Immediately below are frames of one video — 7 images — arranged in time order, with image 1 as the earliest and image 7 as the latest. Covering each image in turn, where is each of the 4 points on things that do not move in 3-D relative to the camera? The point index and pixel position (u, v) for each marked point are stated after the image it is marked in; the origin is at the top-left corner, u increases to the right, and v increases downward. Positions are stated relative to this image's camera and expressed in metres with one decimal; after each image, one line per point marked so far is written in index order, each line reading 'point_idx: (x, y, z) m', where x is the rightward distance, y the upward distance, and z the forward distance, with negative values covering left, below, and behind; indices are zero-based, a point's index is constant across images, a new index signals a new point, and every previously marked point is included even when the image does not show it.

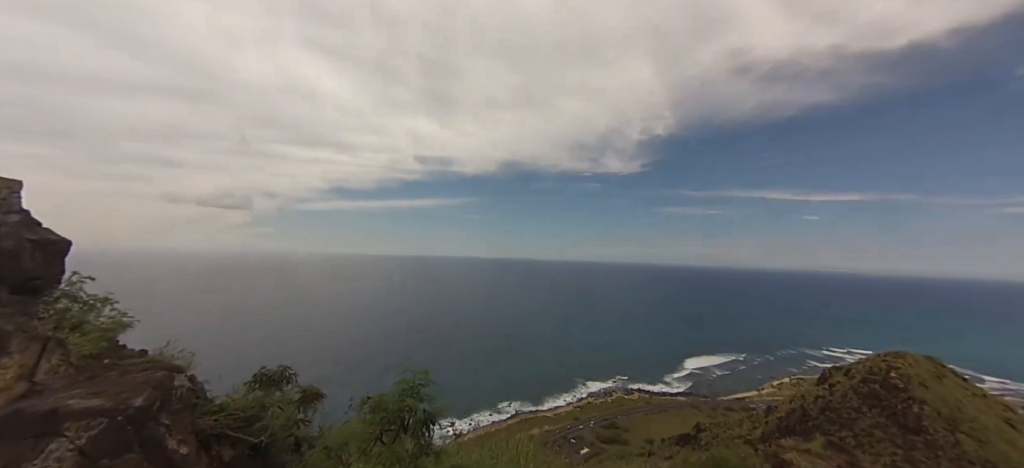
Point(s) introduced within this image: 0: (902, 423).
0: (+19.5, -9.5, +15.6) m
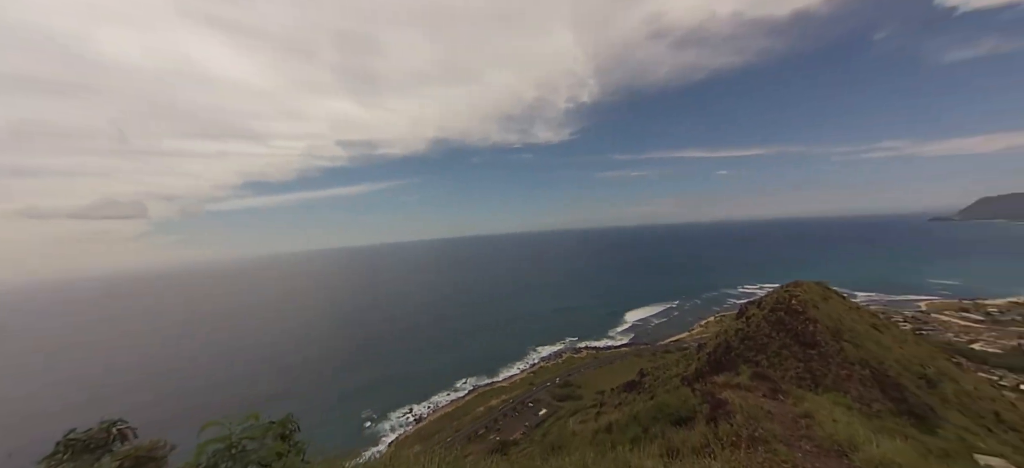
0: (+17.1, -6.3, +18.3) m
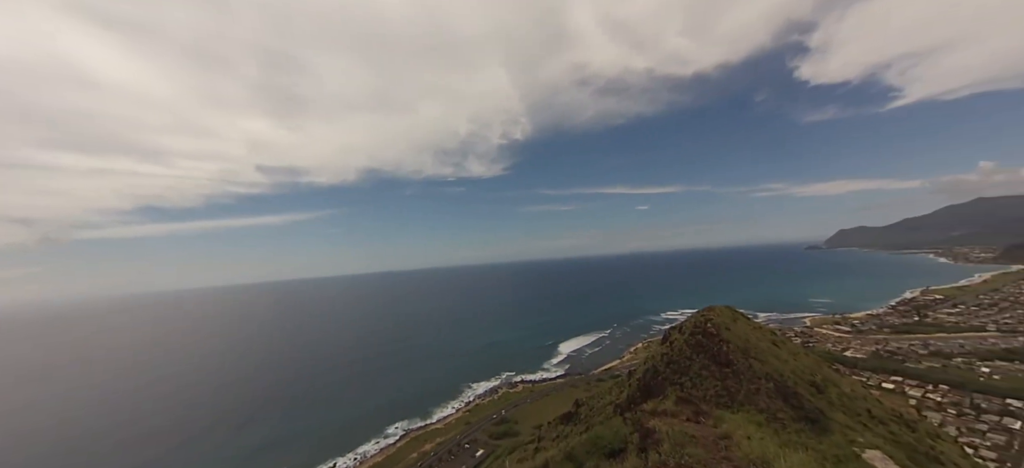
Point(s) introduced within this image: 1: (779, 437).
0: (+13.1, -8.2, +19.8) m
1: (+12.1, -9.1, +13.9) m
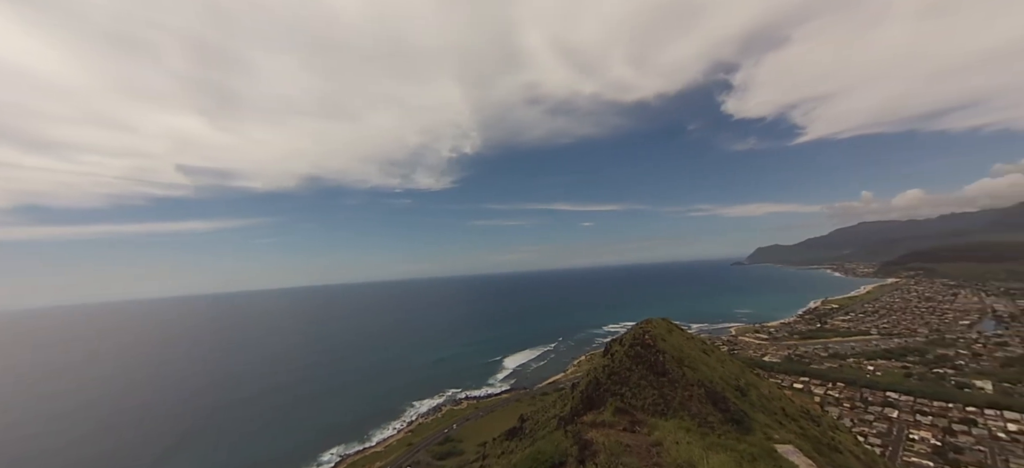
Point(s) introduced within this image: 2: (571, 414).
0: (+9.7, -9.3, +21.0) m
1: (+9.4, -10.1, +15.0) m
2: (+3.8, -11.7, +19.9) m
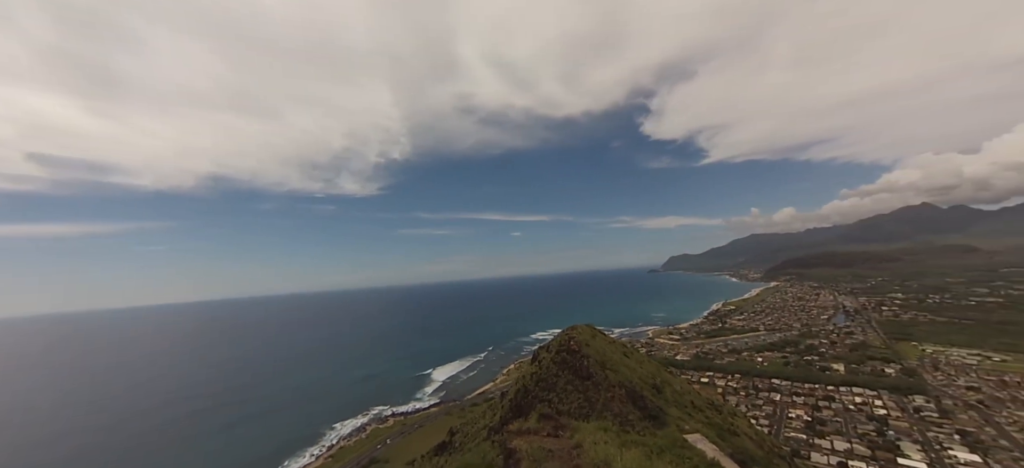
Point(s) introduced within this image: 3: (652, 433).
0: (+4.9, -10.0, +22.1) m
1: (+5.6, -10.7, +16.1) m
2: (-0.7, -12.3, +20.1) m
3: (+8.2, -11.8, +18.1) m
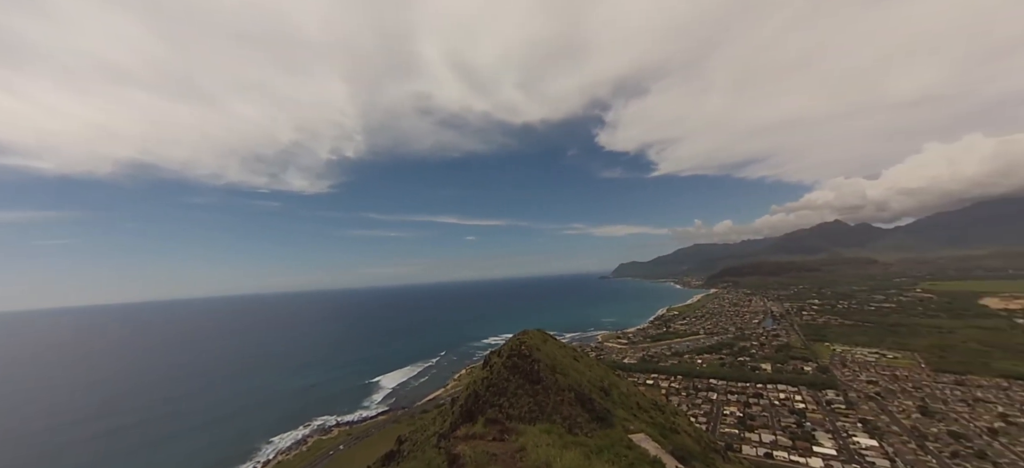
0: (+1.5, -10.4, +22.5) m
1: (+2.8, -11.1, +16.6) m
2: (-3.9, -12.5, +19.8) m
3: (+5.2, -12.3, +18.8) m
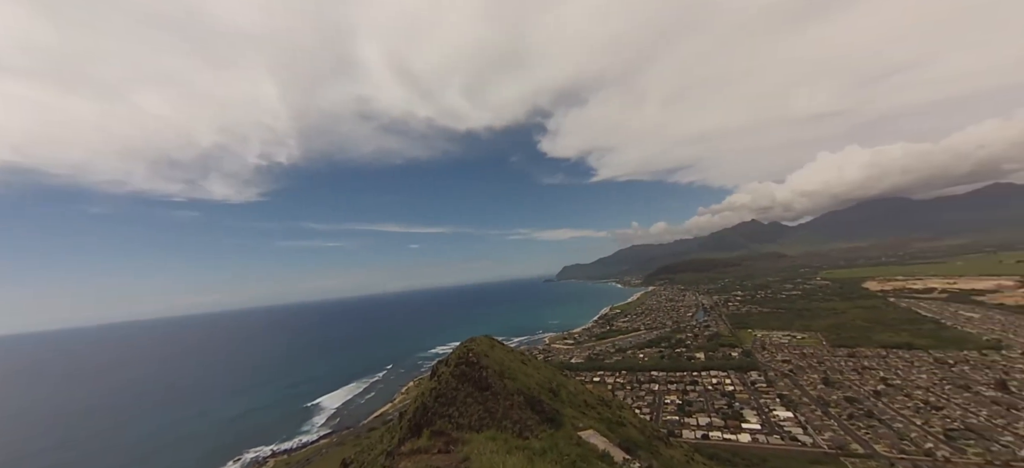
0: (-2.1, -10.9, +22.5) m
1: (0.0, -11.4, +16.9) m
2: (-7.0, -13.1, +19.1) m
3: (+2.1, -12.6, +19.3) m
